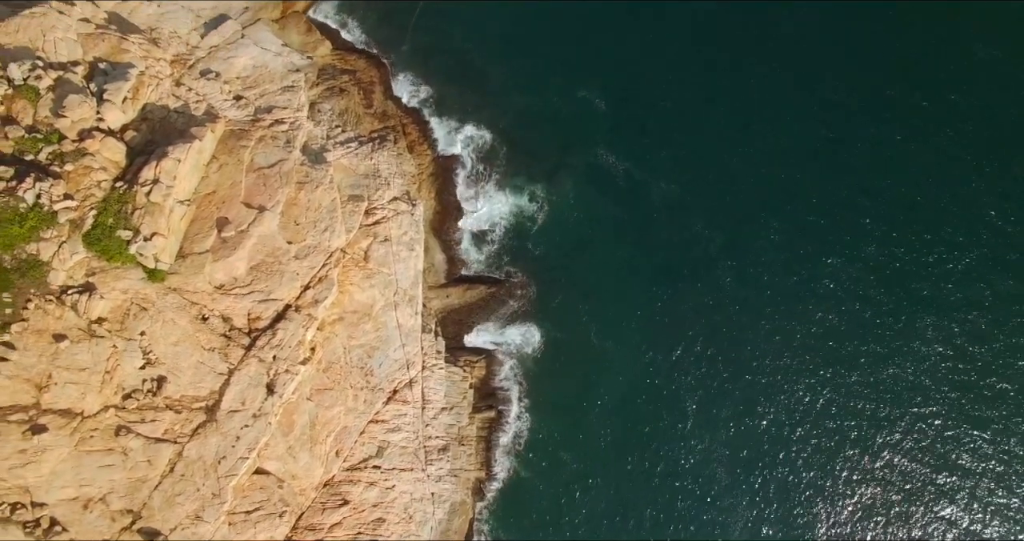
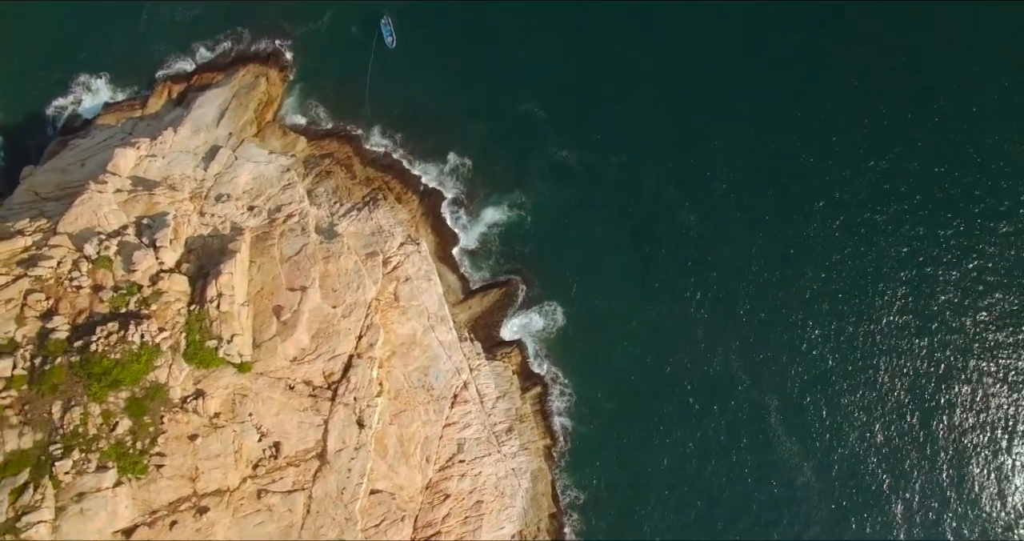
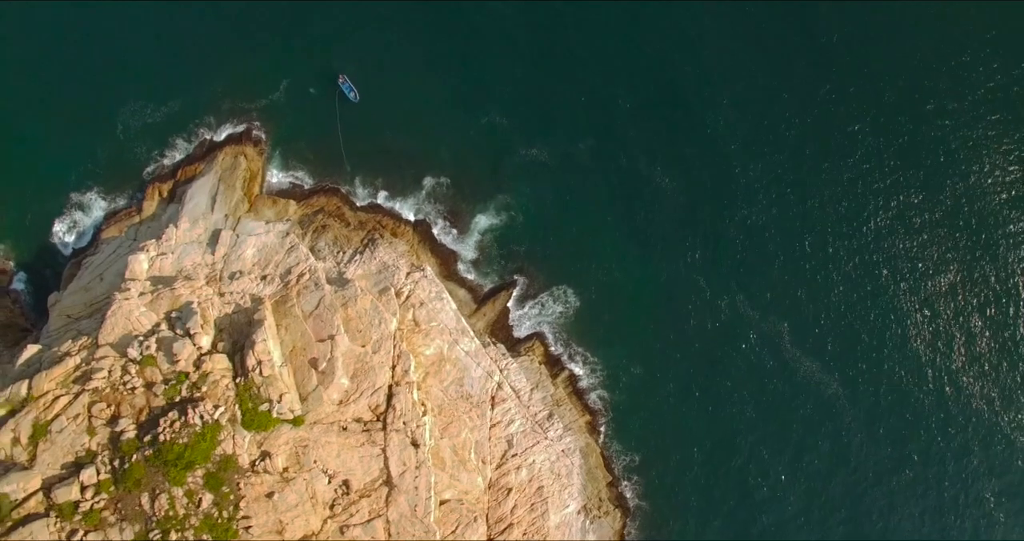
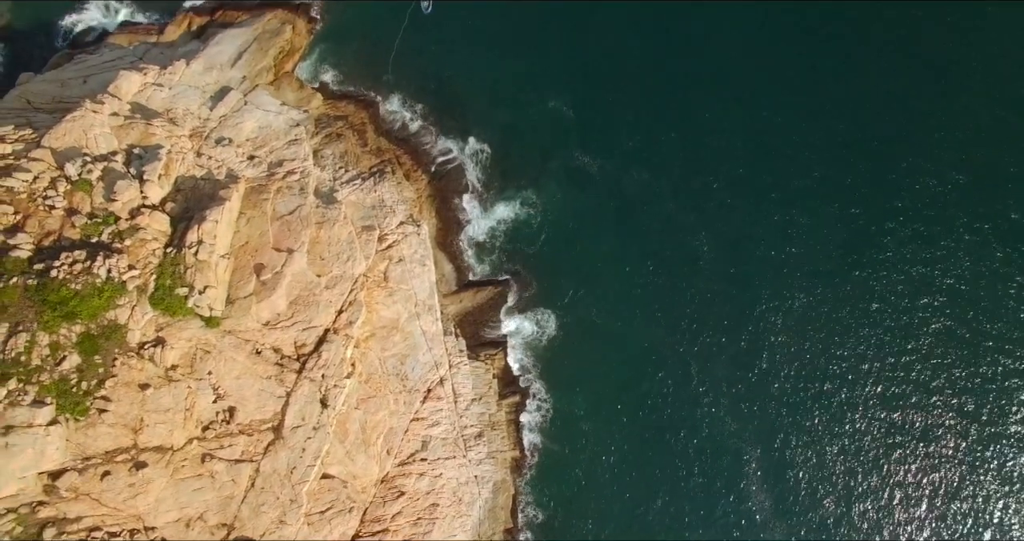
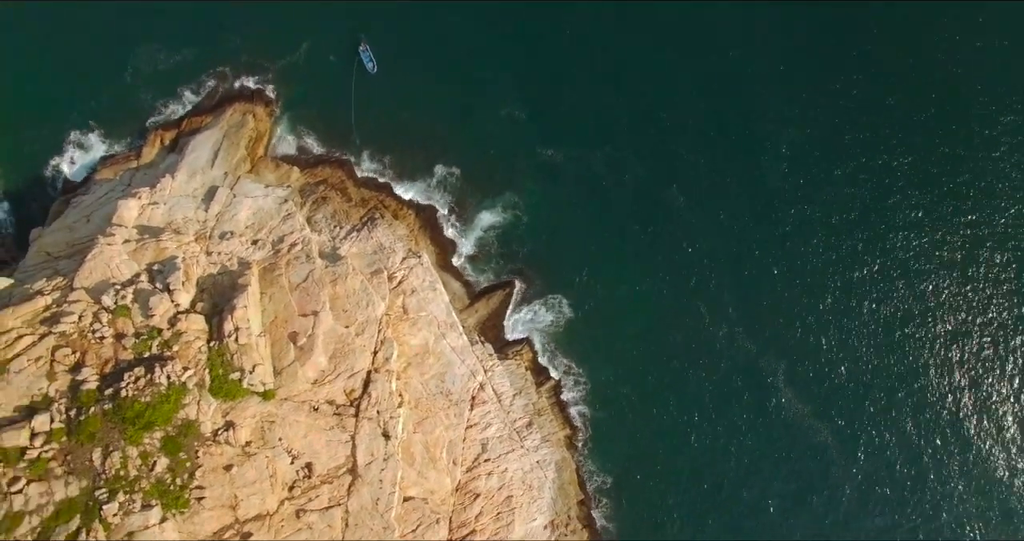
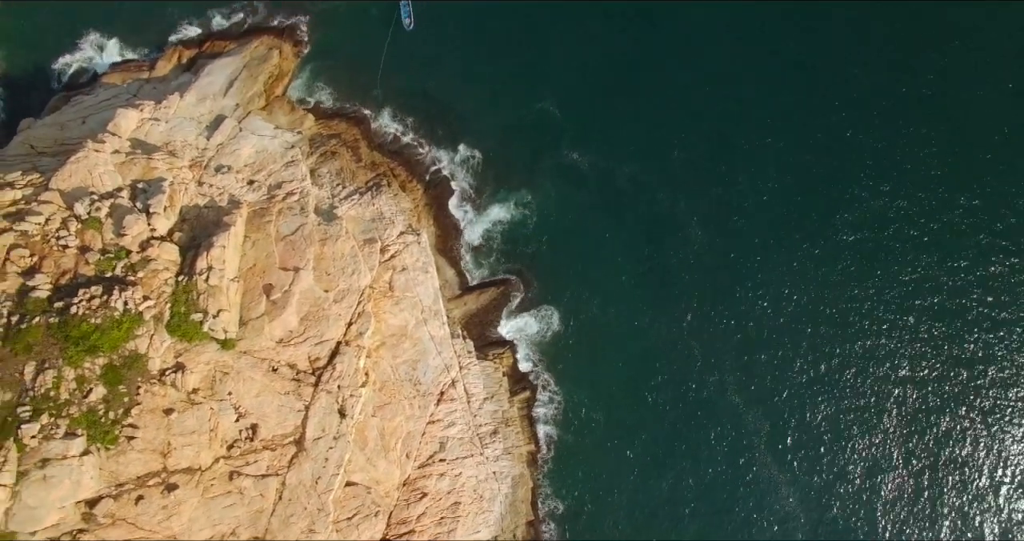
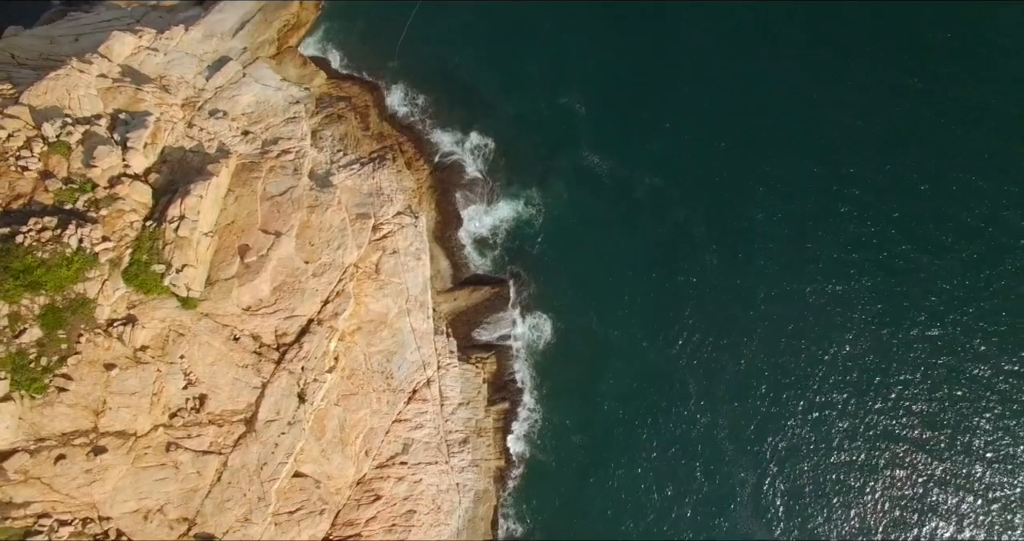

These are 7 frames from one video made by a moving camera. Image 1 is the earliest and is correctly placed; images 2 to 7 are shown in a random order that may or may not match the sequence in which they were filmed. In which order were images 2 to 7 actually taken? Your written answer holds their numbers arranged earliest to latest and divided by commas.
7, 4, 6, 2, 5, 3
